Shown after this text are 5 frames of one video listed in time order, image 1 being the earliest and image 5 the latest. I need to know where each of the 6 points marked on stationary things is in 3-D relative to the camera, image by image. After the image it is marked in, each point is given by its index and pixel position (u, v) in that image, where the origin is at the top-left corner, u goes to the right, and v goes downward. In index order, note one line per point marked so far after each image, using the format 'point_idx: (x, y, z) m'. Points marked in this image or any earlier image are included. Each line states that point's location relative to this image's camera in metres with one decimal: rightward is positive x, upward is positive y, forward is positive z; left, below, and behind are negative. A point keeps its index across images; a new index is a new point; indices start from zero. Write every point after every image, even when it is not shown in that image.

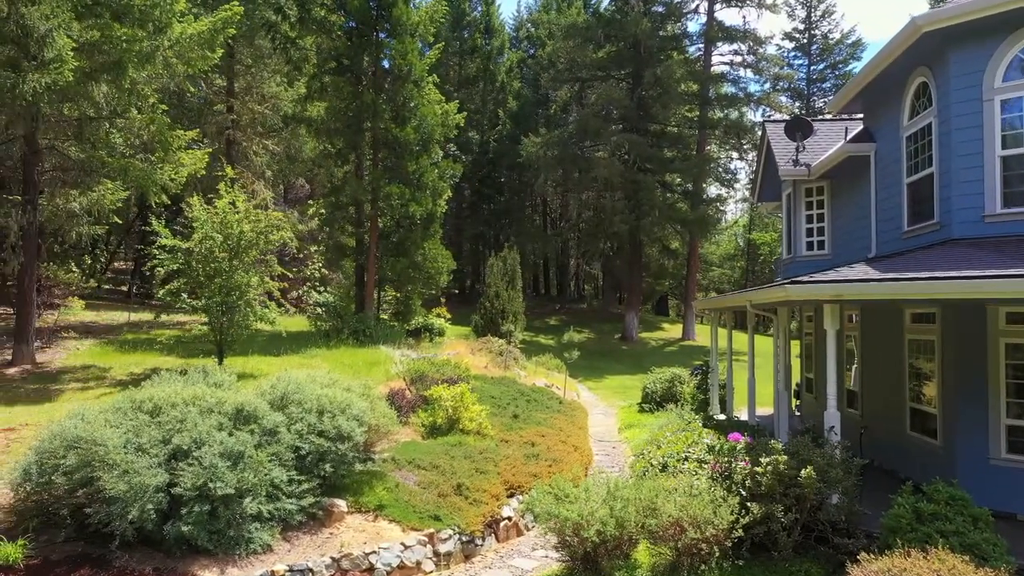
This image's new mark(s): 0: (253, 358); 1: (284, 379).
0: (-4.4, -1.2, +14.0) m
1: (-2.4, -1.0, +8.6) m
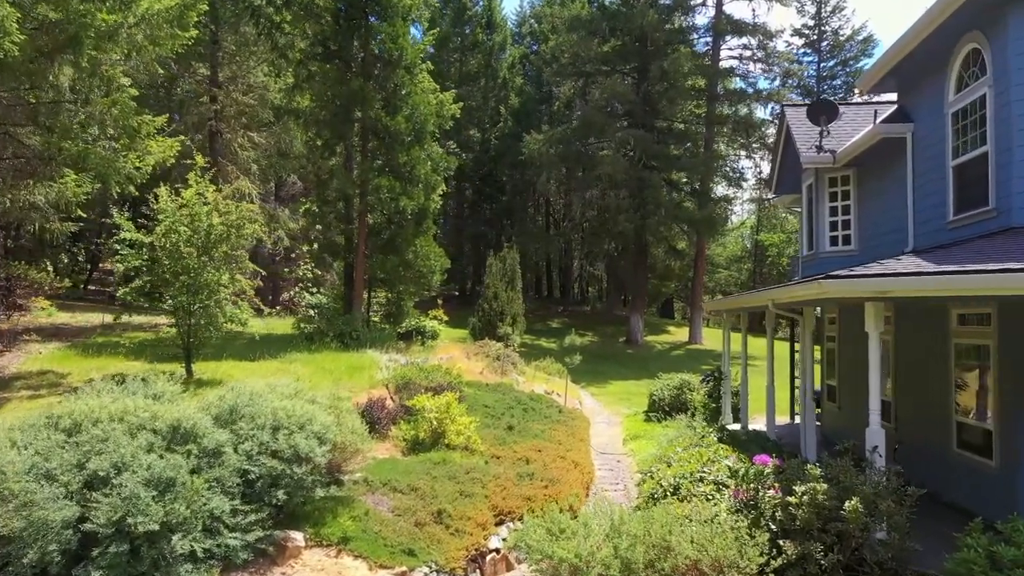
0: (-4.5, -1.2, +12.9) m
1: (-2.5, -0.9, +7.5) m
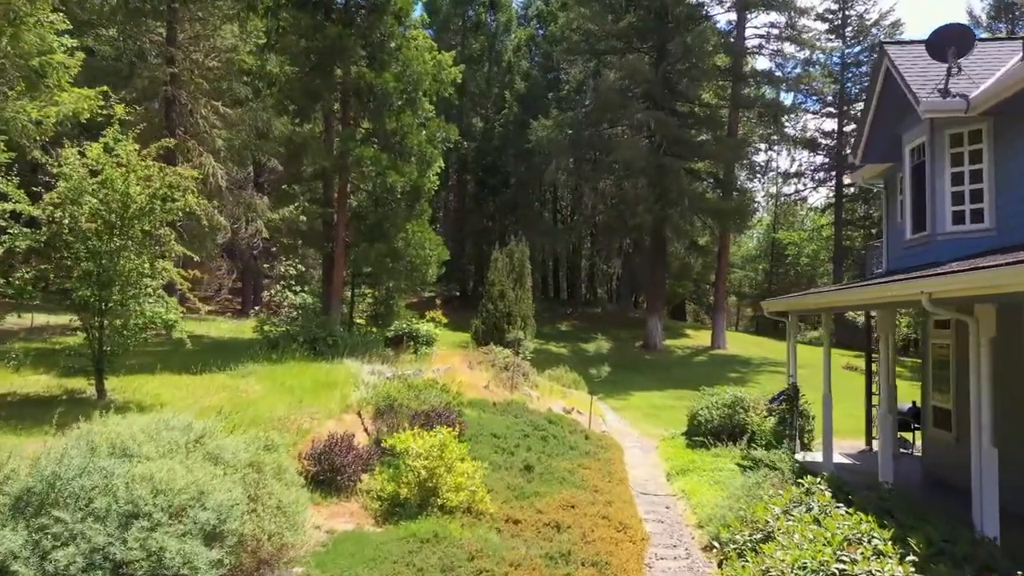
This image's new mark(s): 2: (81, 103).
0: (-4.3, -1.1, +9.9) m
1: (-2.3, -0.8, +4.5) m
2: (-5.3, +2.3, +10.2) m
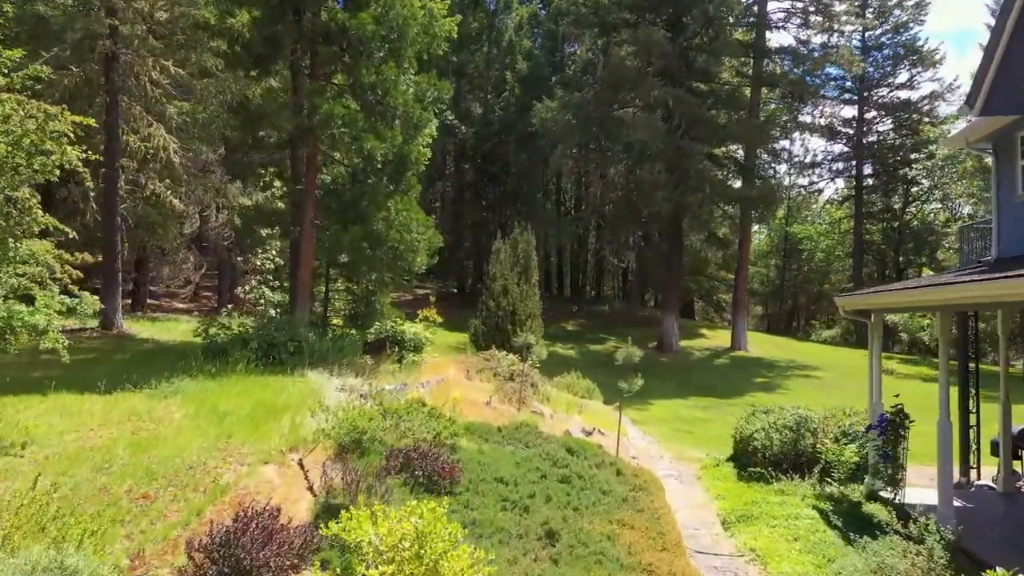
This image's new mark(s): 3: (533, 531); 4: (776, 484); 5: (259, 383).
0: (-4.2, -1.0, +7.3) m
1: (-2.2, -0.7, +1.9) m
2: (-5.2, +2.4, +7.6) m
3: (+0.2, -1.7, +5.8) m
4: (+3.1, -2.3, +9.6) m
5: (-2.6, -1.0, +8.4) m
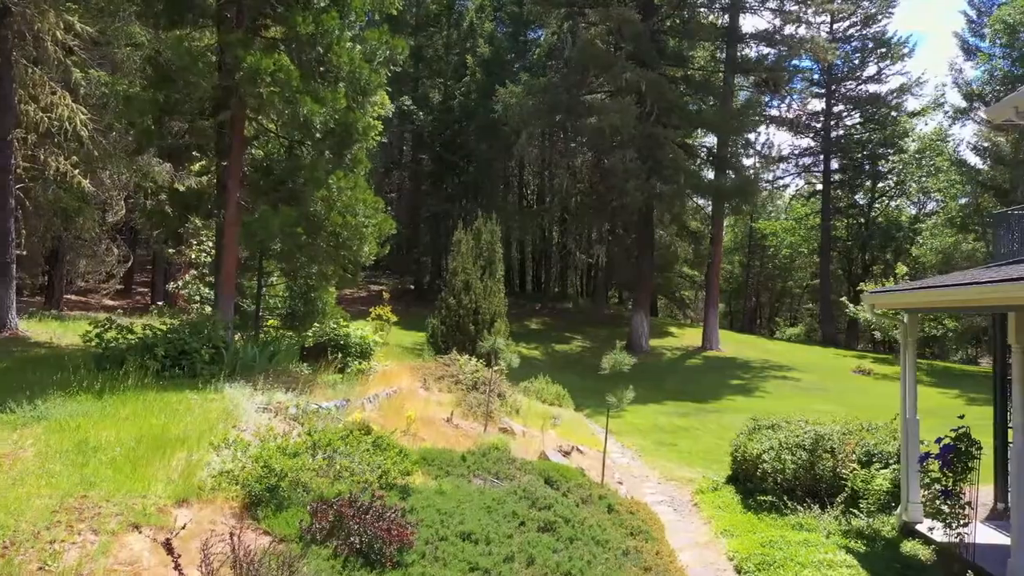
0: (-4.4, -1.0, +5.4) m
1: (-2.1, -0.7, +0.1) m
2: (-5.4, +2.5, +5.6) m
3: (0.0, -1.7, +4.1) m
4: (+2.8, -2.2, +8.1) m
5: (-2.9, -0.9, +6.6) m
